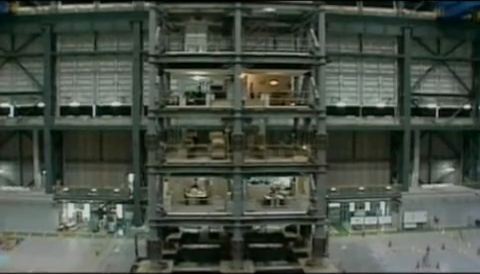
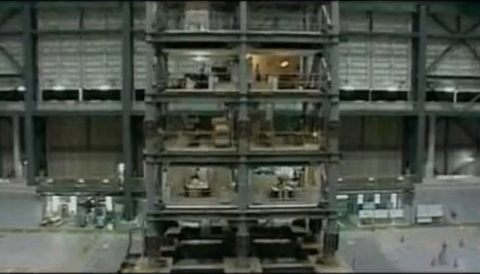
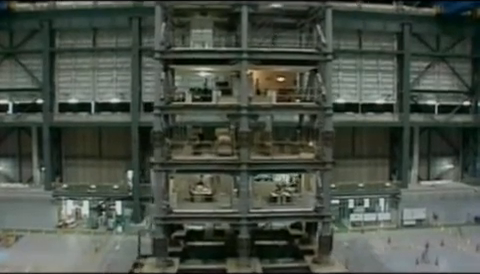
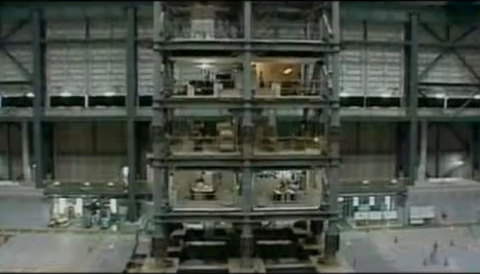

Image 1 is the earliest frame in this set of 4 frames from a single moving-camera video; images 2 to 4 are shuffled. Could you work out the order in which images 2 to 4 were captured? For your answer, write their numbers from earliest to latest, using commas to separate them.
3, 4, 2
